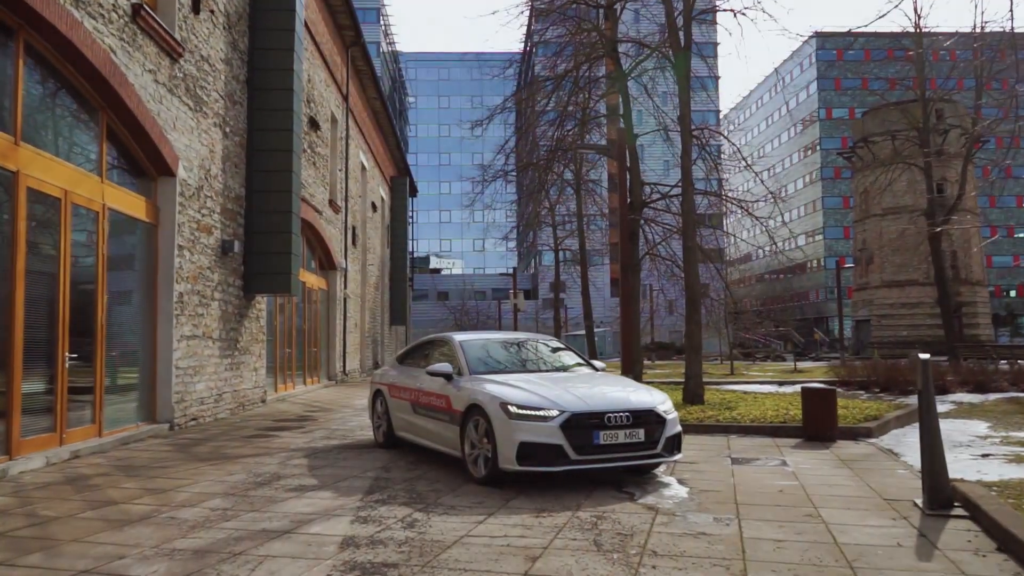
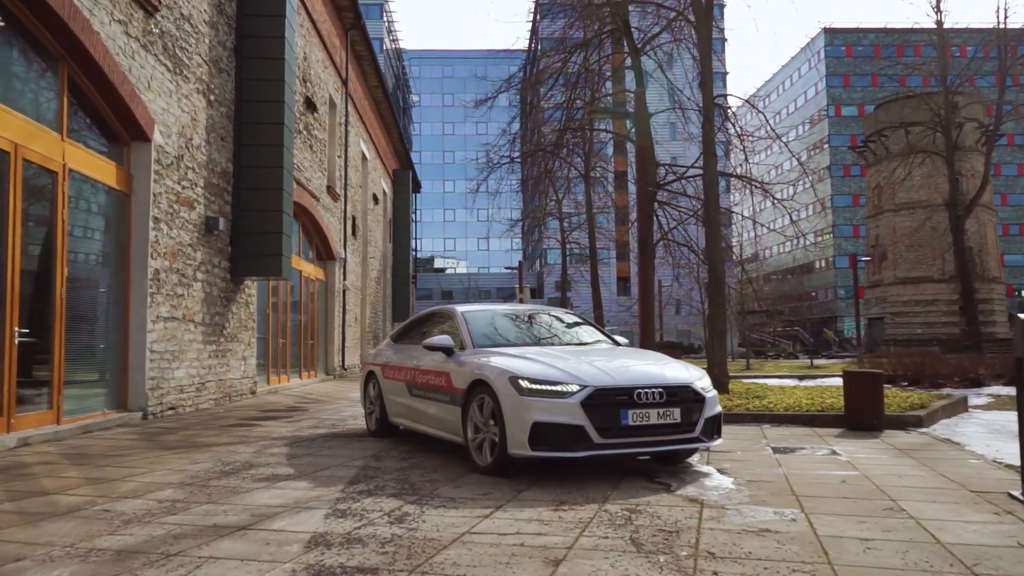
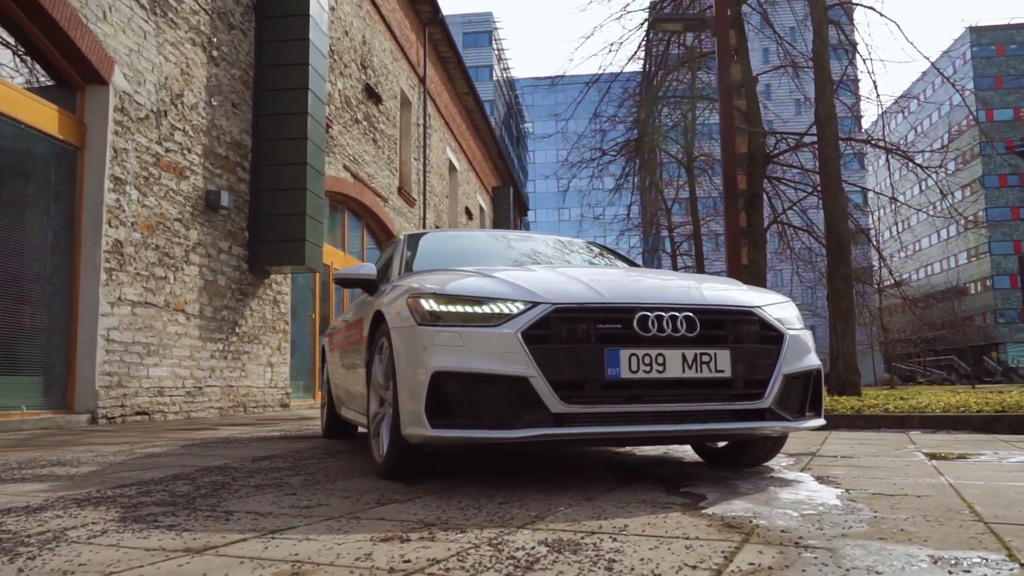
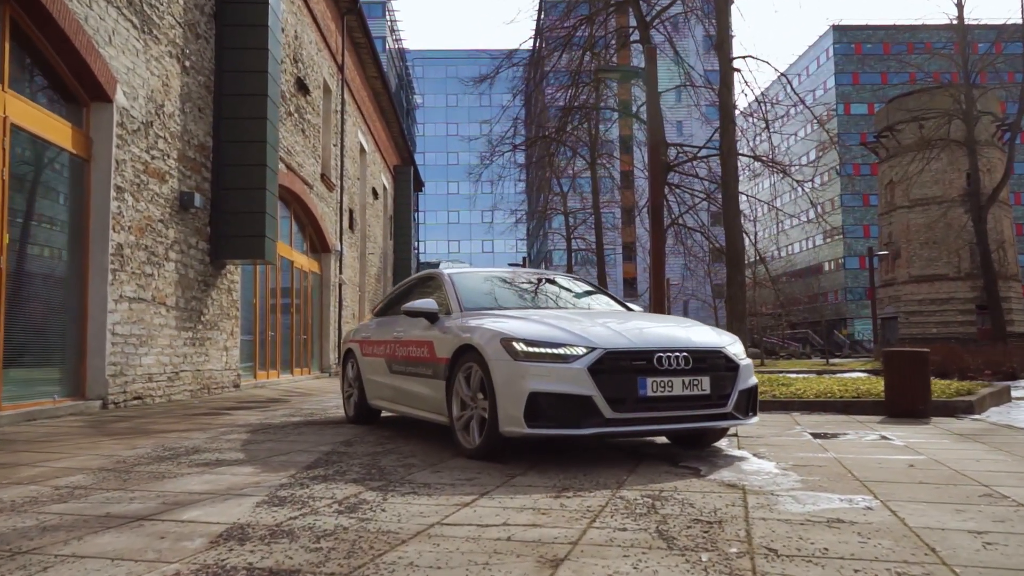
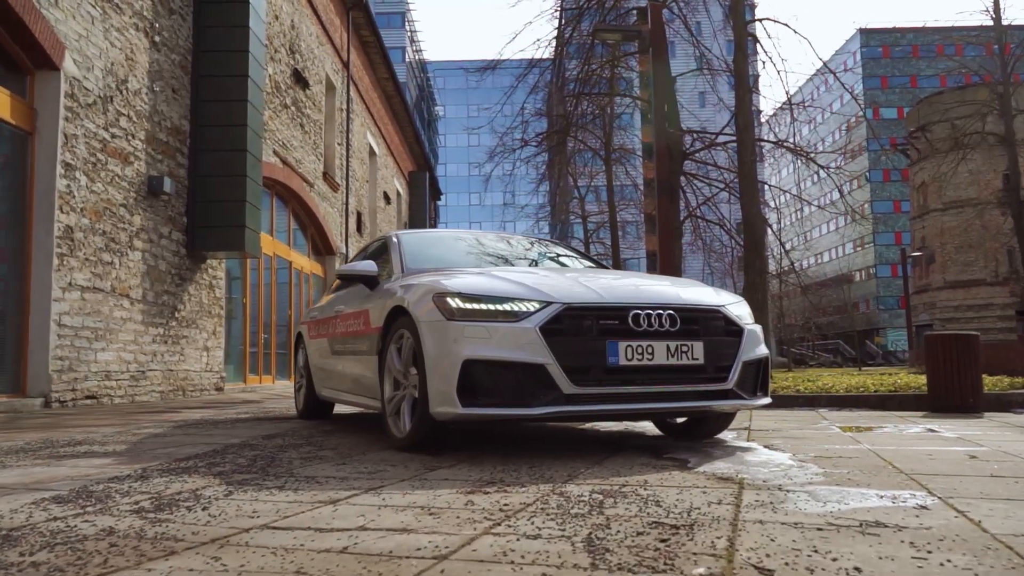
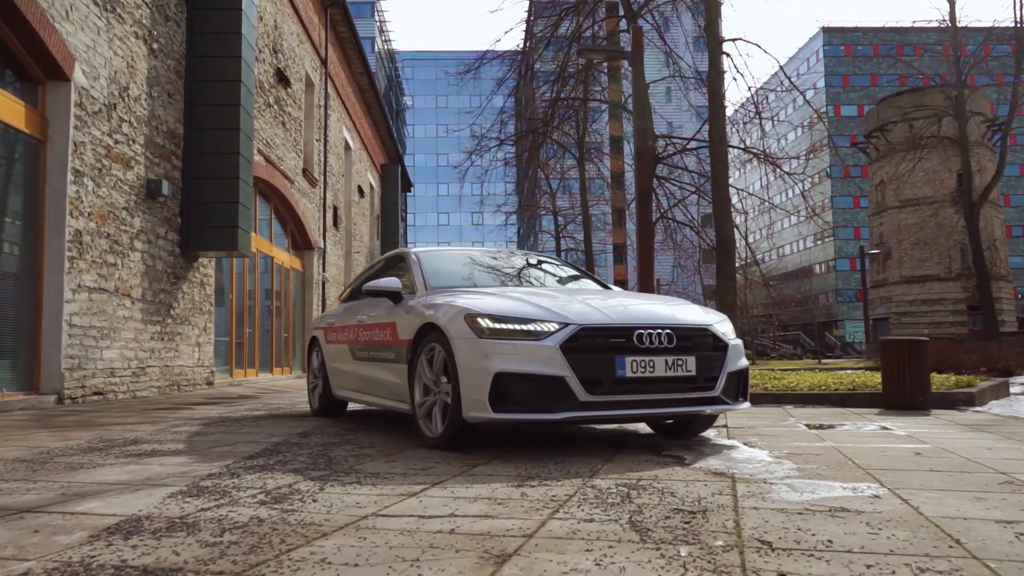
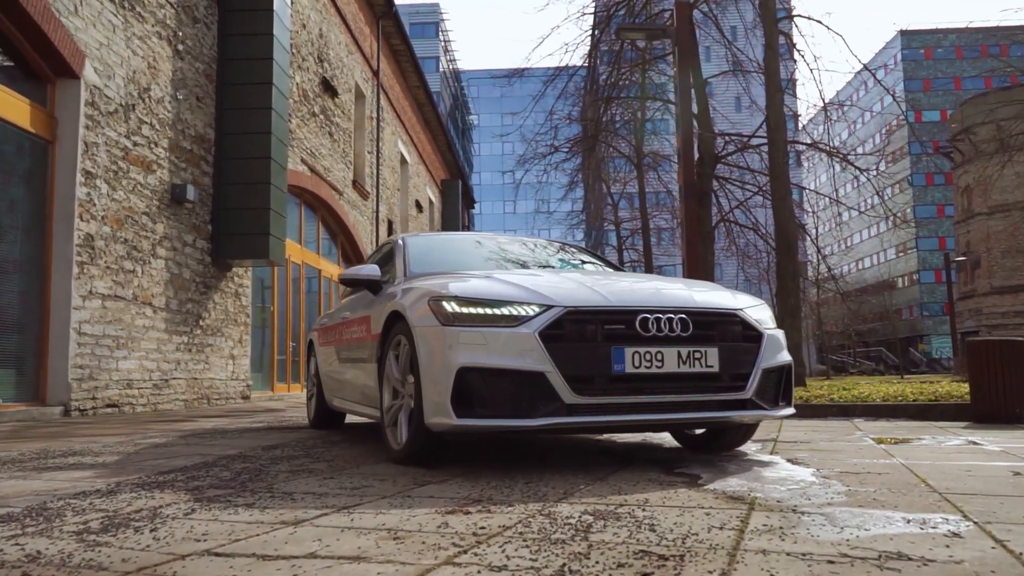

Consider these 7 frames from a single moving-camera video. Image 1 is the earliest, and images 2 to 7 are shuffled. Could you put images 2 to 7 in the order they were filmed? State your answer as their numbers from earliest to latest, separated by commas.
2, 4, 6, 5, 7, 3
